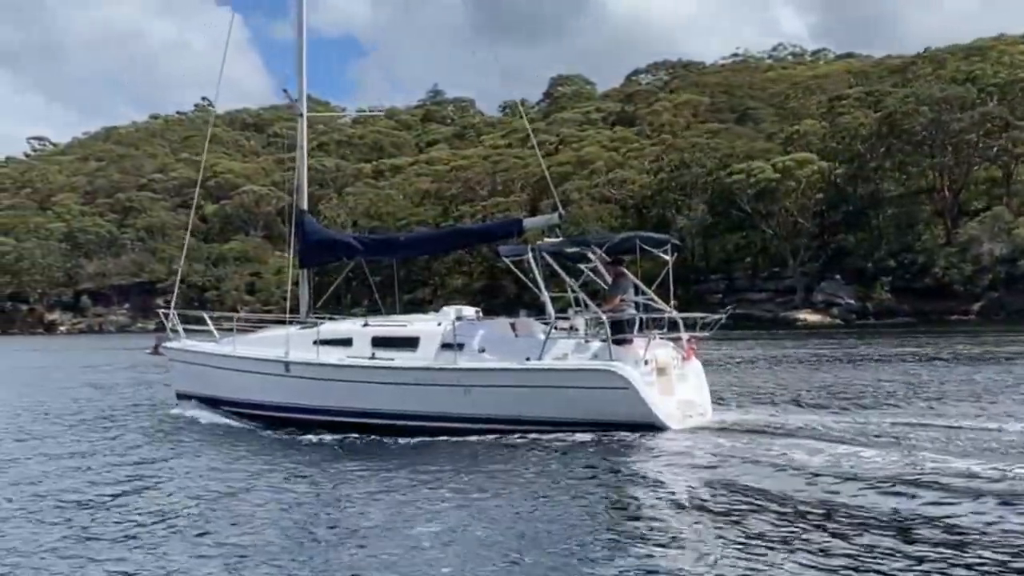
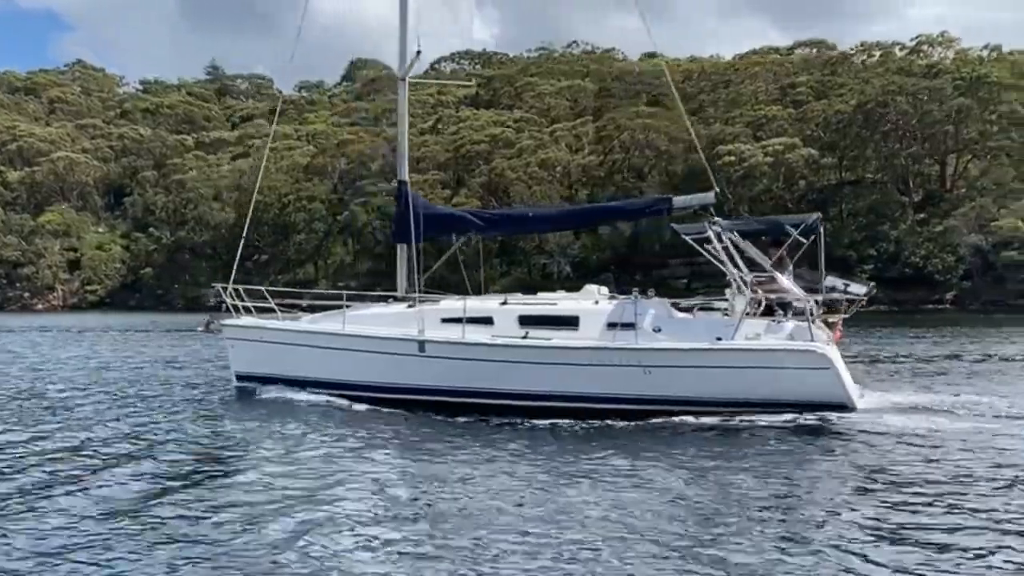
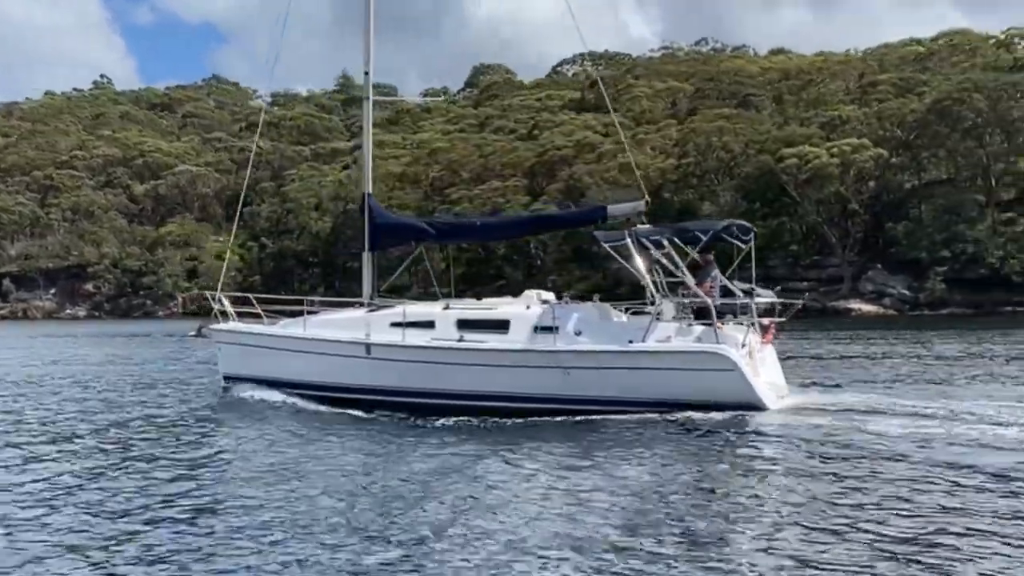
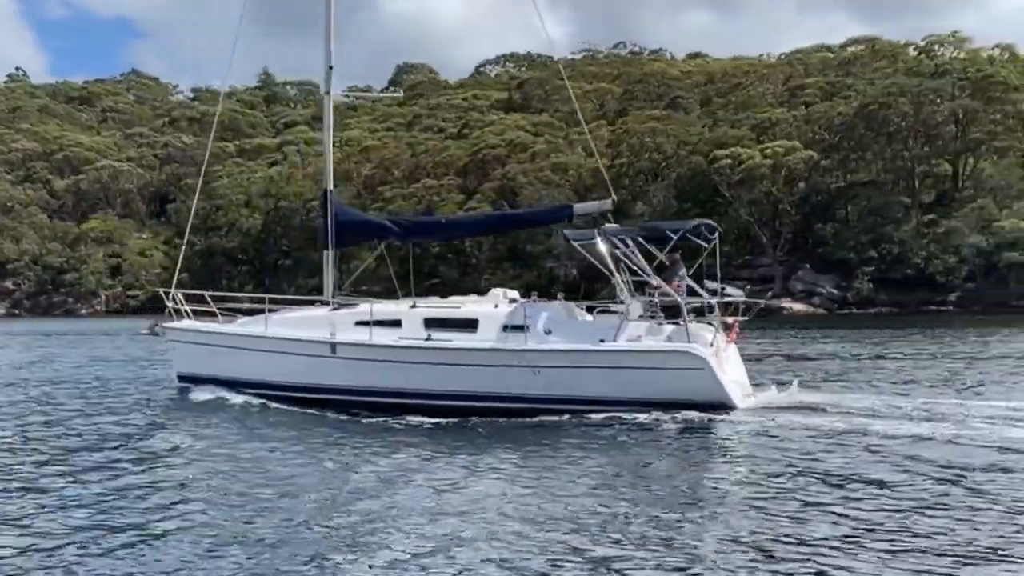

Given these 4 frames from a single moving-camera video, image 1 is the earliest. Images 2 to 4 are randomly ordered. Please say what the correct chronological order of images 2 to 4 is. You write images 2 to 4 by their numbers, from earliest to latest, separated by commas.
3, 4, 2
